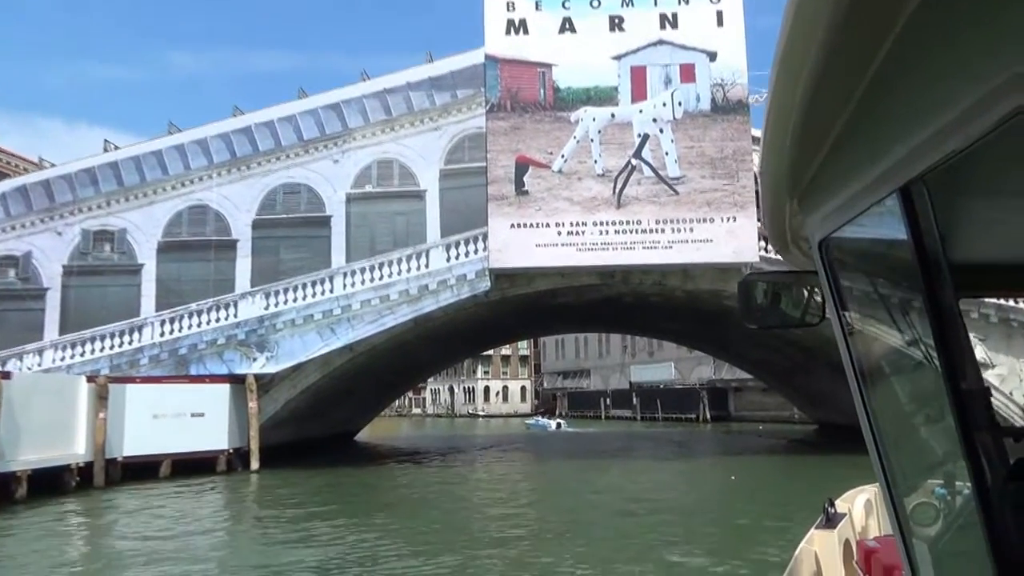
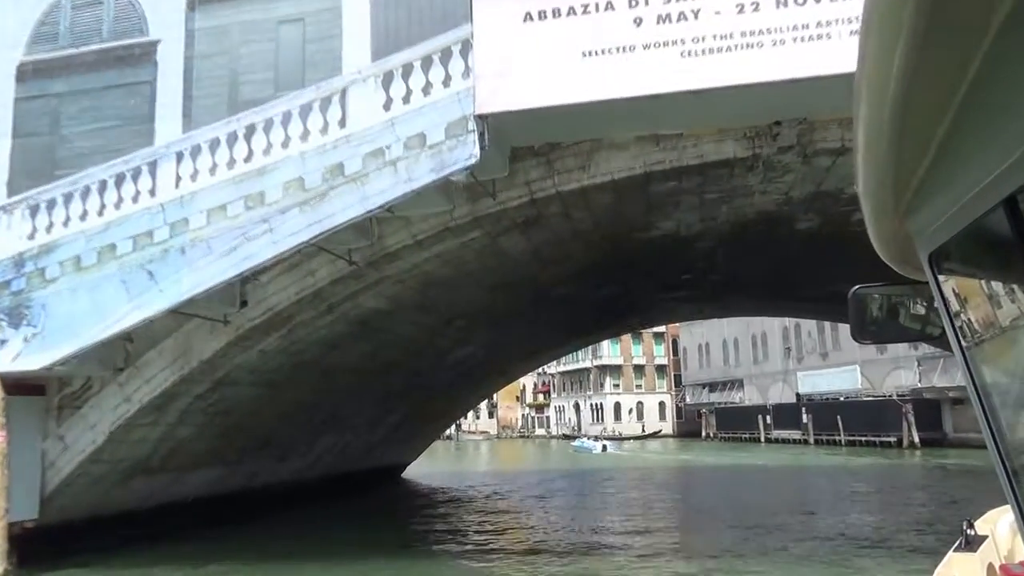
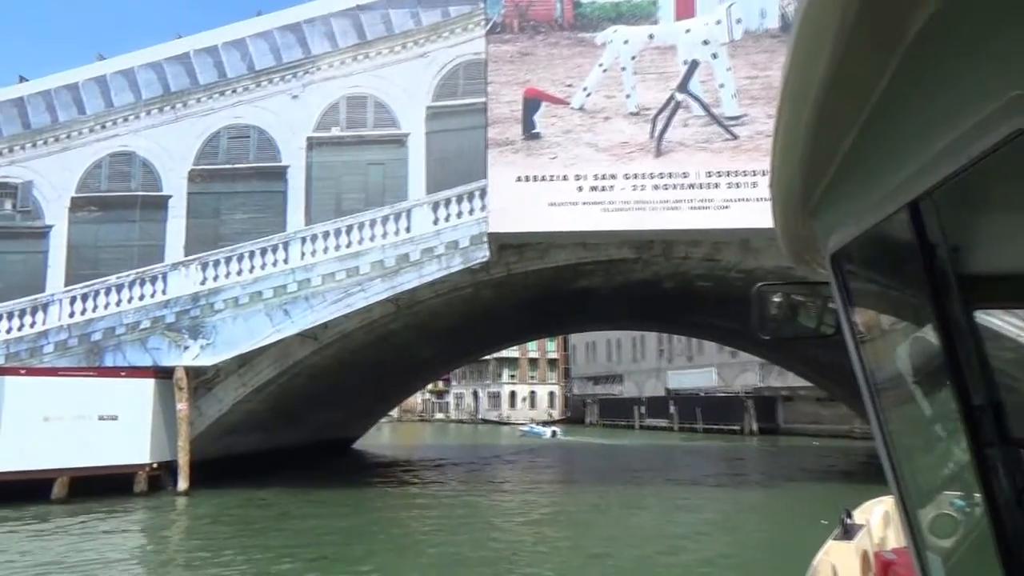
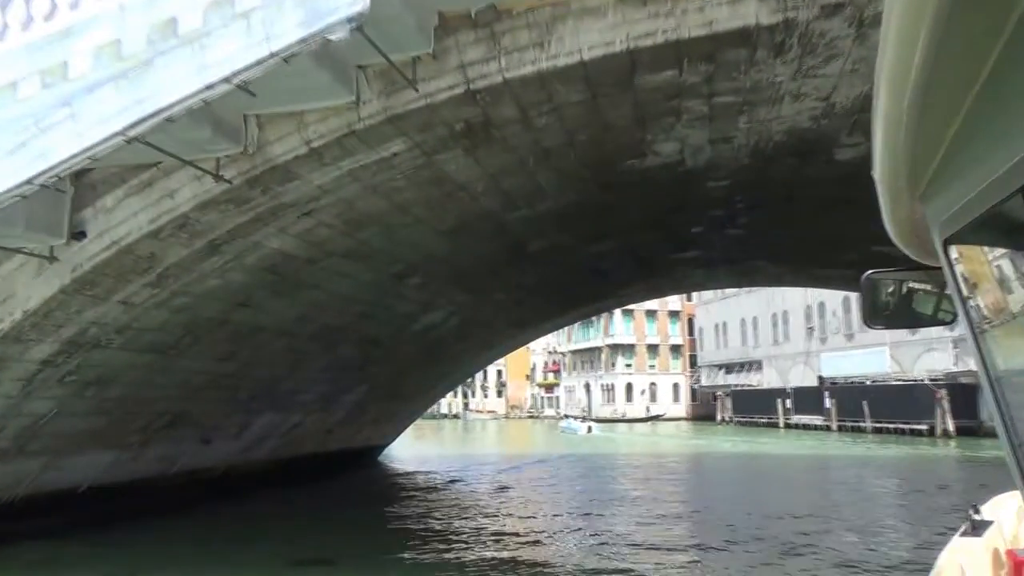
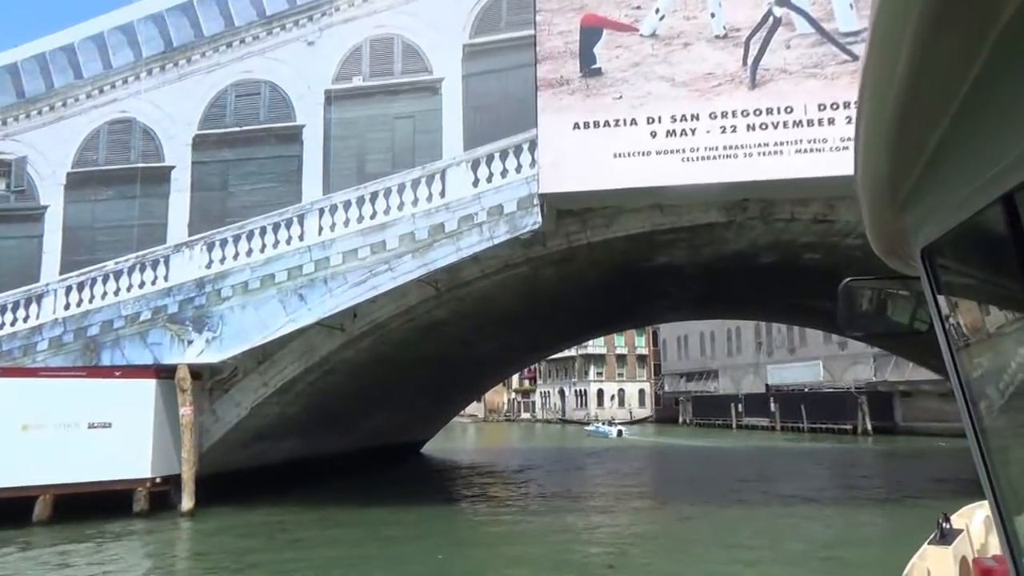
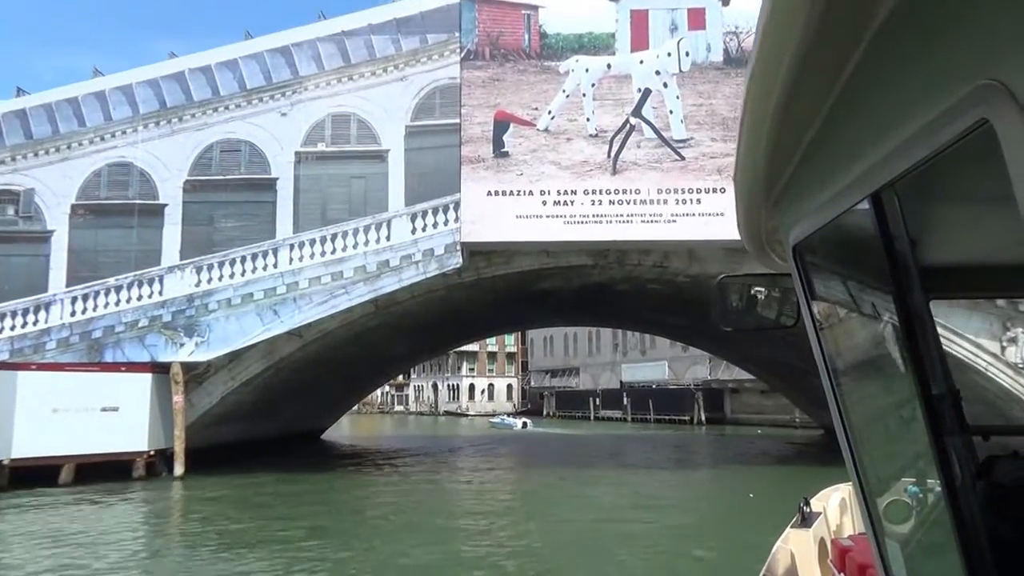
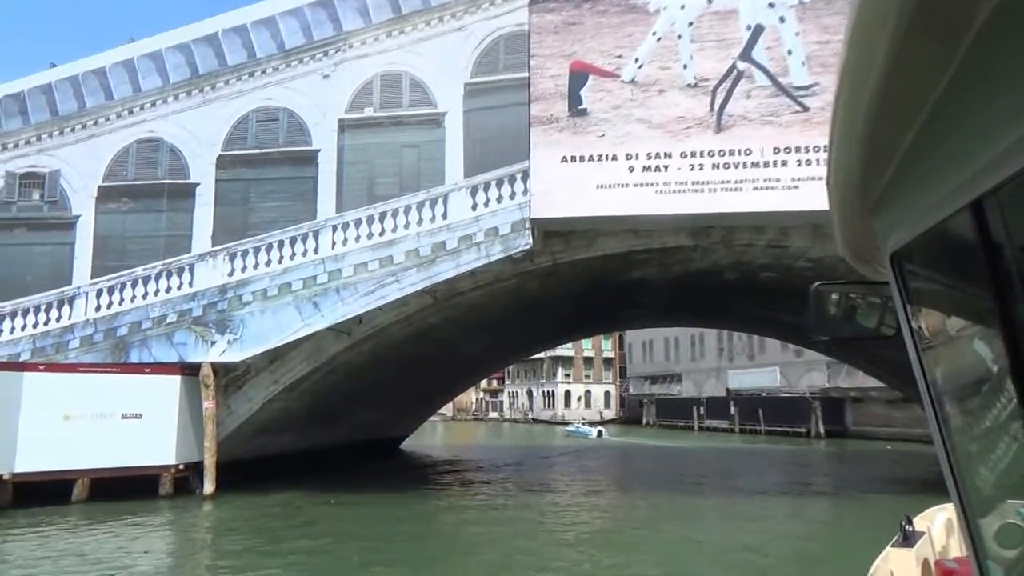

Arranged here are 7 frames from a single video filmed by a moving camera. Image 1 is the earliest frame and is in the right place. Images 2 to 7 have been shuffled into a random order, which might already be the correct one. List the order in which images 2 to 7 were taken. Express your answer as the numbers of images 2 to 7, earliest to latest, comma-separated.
6, 3, 7, 5, 2, 4
